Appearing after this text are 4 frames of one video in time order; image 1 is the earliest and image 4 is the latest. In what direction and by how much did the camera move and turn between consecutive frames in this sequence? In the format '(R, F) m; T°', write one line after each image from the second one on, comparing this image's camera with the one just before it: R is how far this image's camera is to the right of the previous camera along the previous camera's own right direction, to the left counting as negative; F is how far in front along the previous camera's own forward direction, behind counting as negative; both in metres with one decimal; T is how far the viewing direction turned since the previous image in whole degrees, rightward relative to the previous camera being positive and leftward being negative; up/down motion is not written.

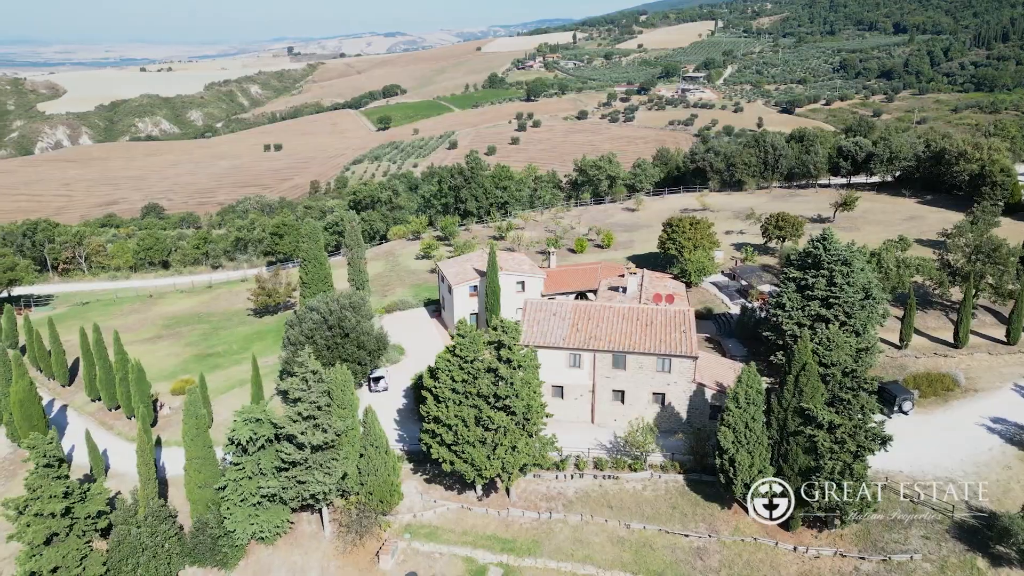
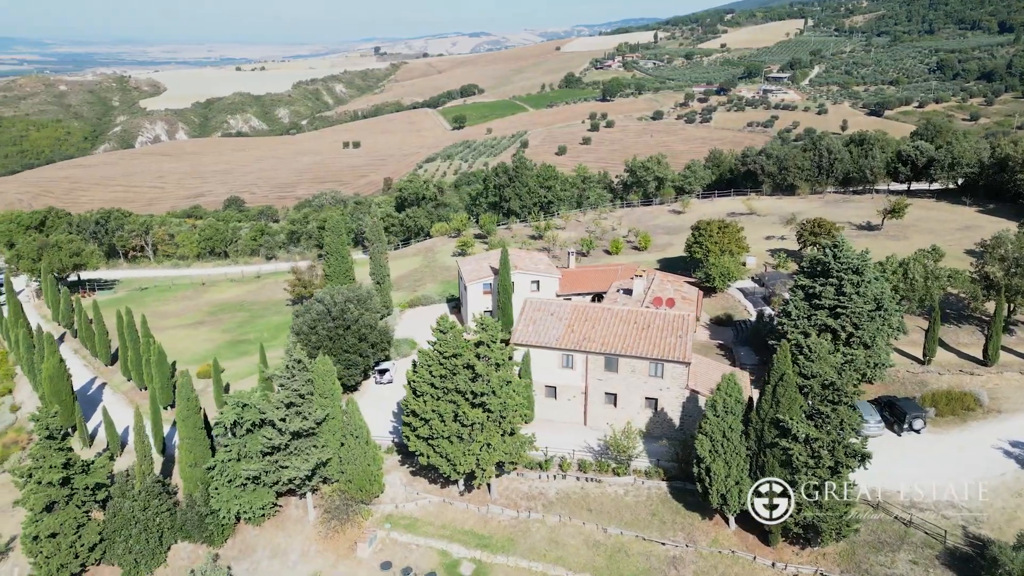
(+3.6, +0.1) m; -6°
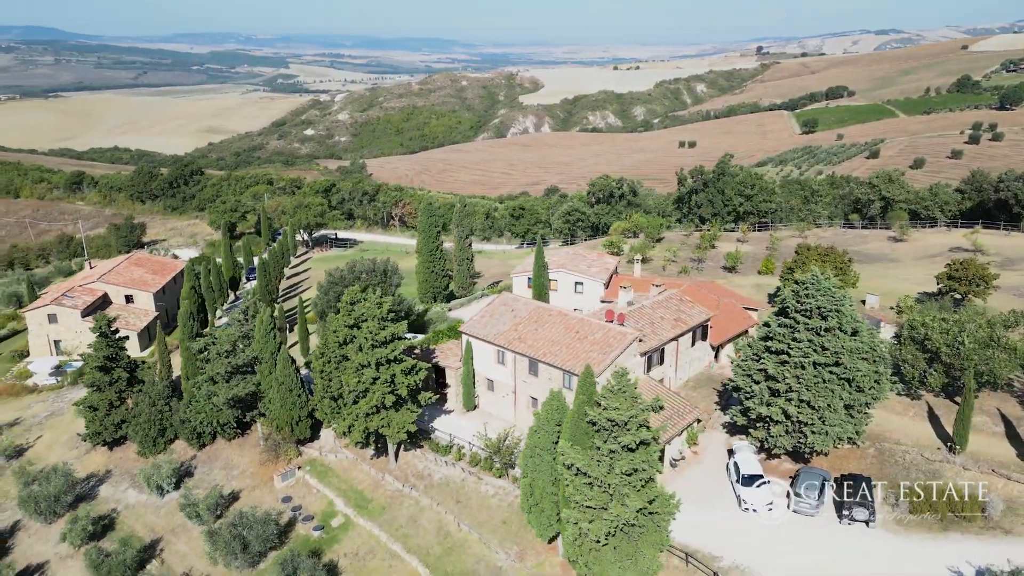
(+17.3, +3.4) m; -26°
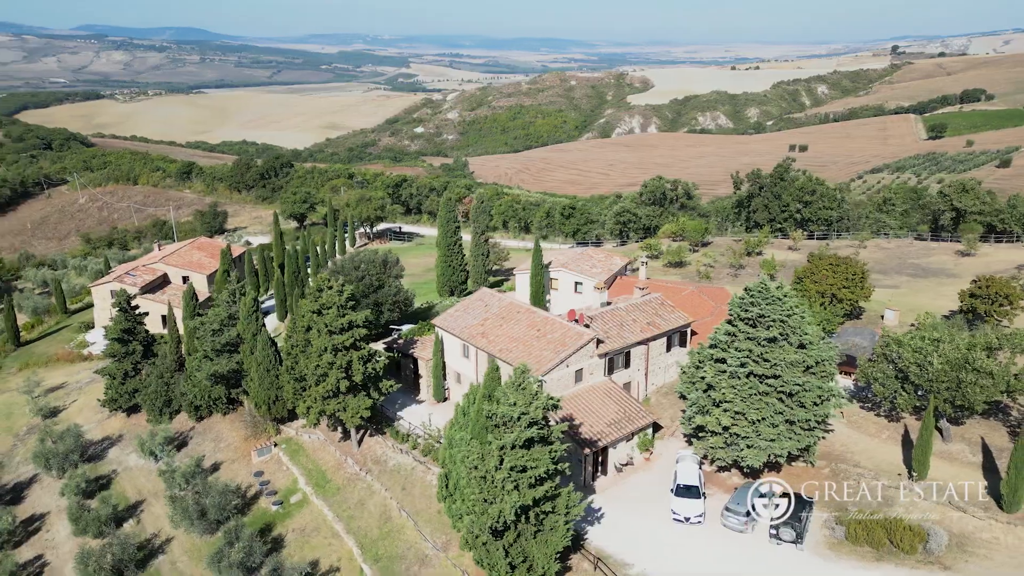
(+6.2, +0.2) m; -8°
